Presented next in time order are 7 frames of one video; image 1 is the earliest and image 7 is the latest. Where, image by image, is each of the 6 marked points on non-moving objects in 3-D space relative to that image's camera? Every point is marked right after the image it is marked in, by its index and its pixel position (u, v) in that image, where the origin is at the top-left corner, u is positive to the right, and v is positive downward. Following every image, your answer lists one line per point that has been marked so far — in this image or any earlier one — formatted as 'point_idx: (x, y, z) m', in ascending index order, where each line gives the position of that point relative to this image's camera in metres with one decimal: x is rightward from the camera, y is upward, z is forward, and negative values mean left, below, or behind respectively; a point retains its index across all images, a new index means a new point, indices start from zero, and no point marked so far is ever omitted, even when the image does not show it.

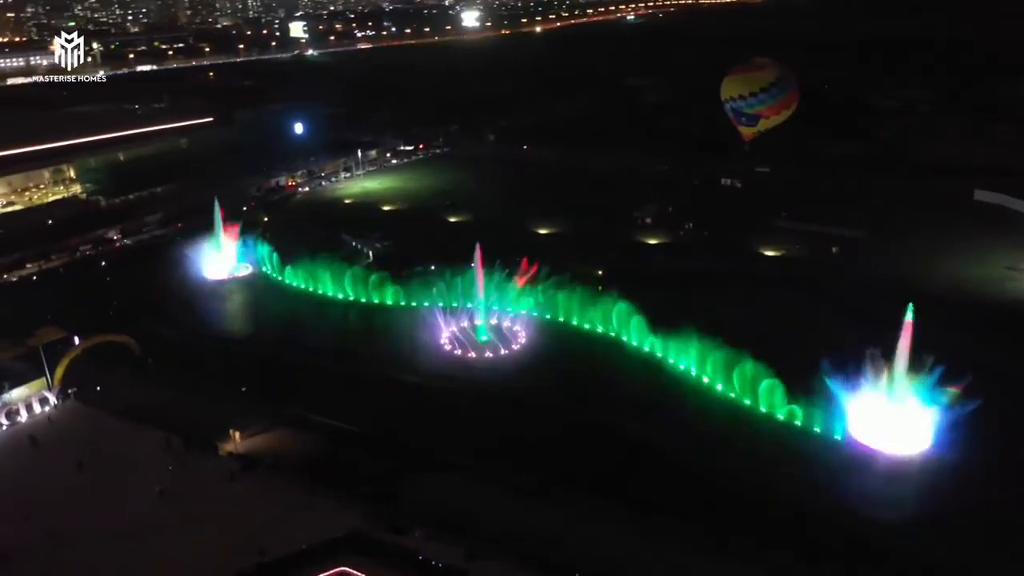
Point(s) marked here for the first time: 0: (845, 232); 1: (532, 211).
0: (+6.6, +1.1, +16.1) m
1: (+0.4, +1.8, +18.9) m
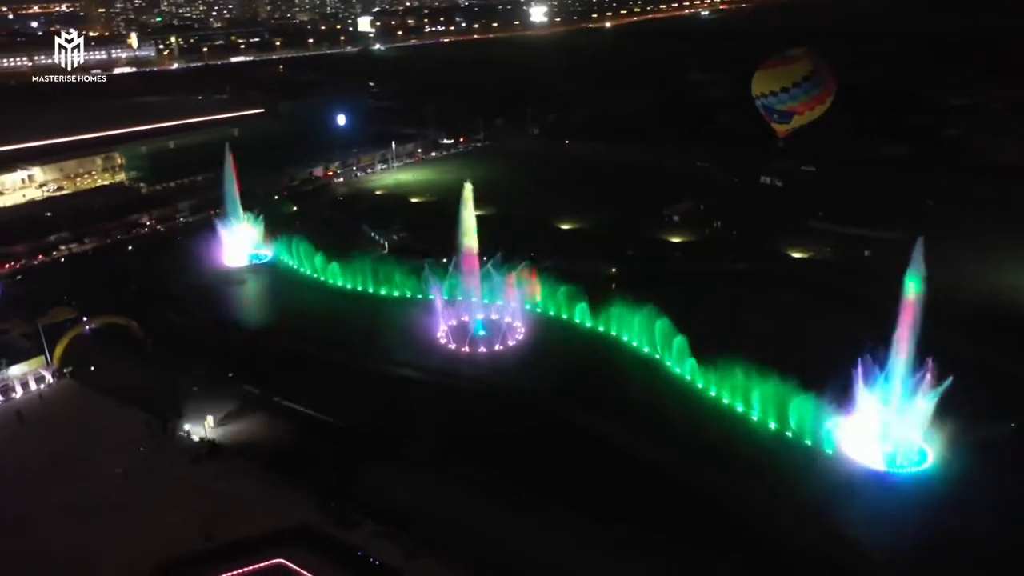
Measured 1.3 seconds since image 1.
0: (+7.0, +1.0, +15.2) m
1: (+1.1, +1.9, +18.5) m
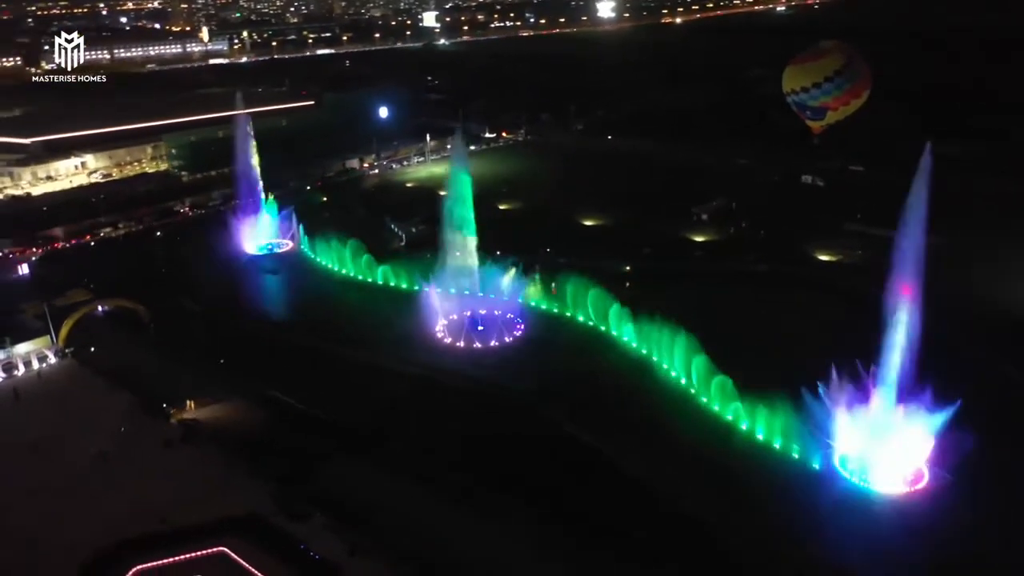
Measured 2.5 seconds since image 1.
0: (+7.2, +0.9, +14.3) m
1: (+1.7, +2.0, +18.1) m
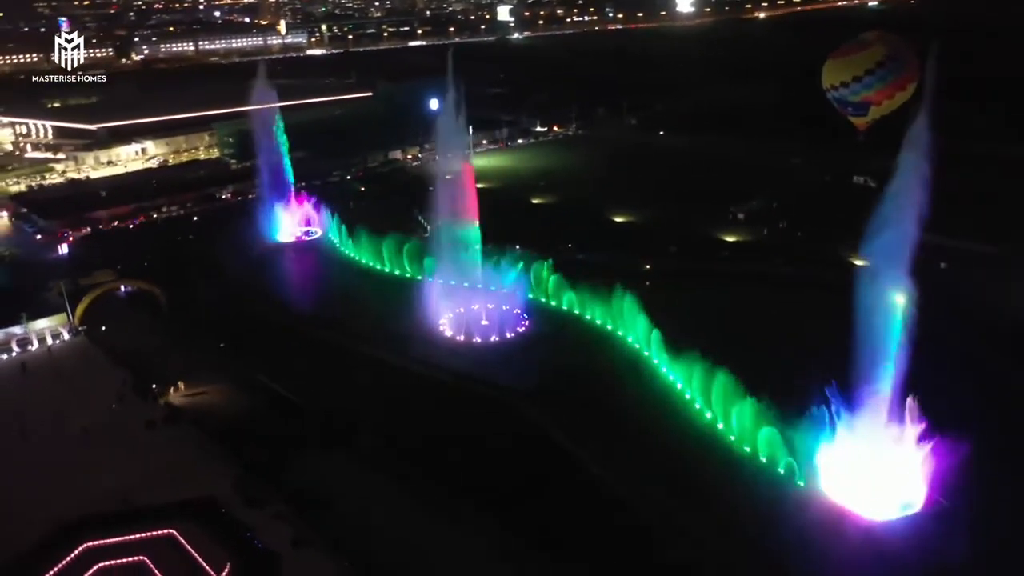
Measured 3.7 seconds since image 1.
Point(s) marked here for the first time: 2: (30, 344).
0: (+7.6, +0.7, +13.4) m
1: (+2.5, +2.0, +17.7) m
2: (-6.5, -0.7, +10.8) m
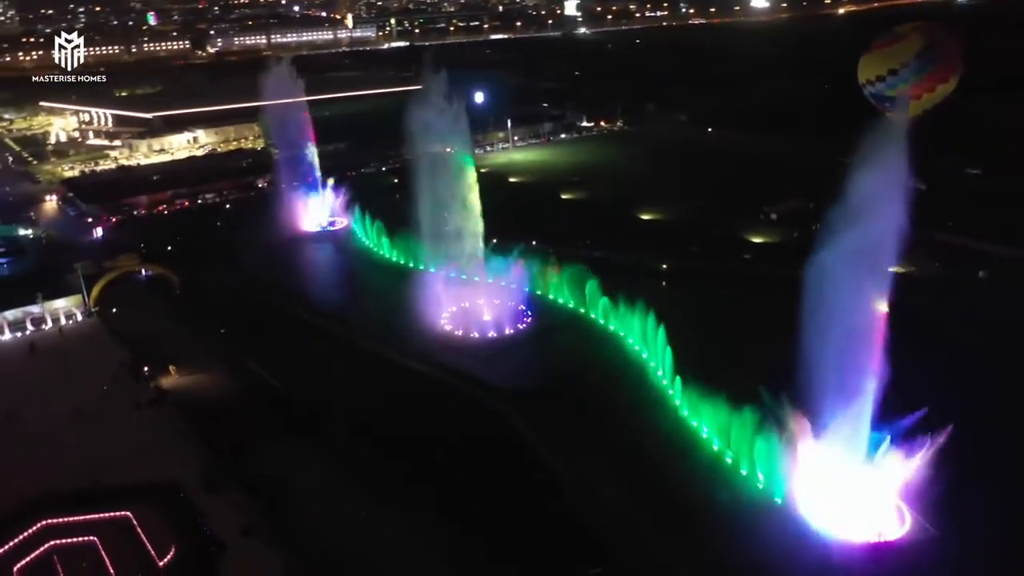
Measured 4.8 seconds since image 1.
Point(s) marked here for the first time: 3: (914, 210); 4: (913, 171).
0: (+7.8, +0.5, +12.5) m
1: (+3.1, +2.0, +17.2) m
2: (-6.5, -0.5, +11.2) m
3: (+7.5, +1.4, +15.0) m
4: (+8.7, +2.5, +17.6) m
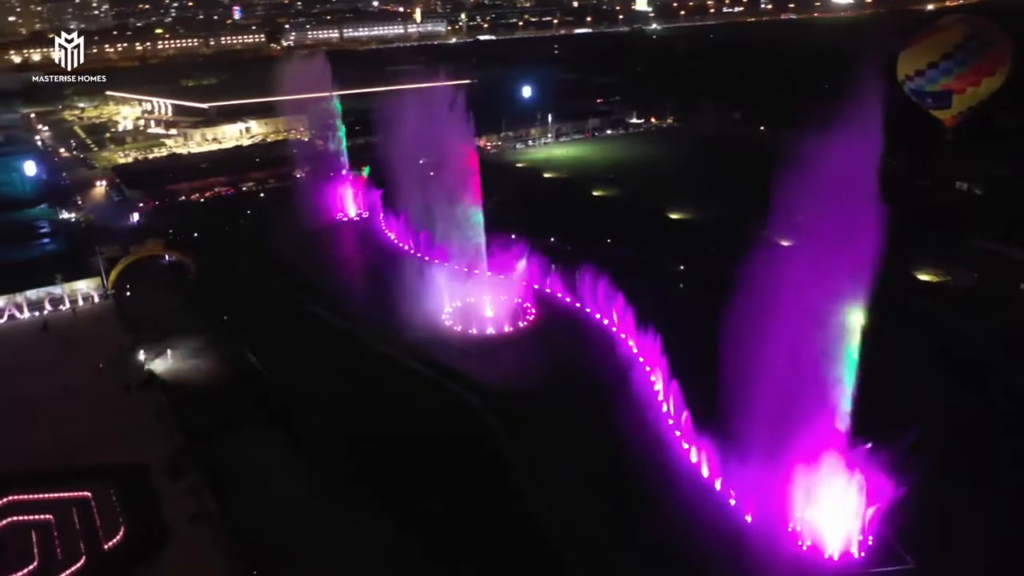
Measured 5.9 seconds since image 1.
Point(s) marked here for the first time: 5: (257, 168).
0: (+7.9, +0.3, +11.5) m
1: (+3.7, +2.0, +16.6) m
2: (-6.4, -0.2, +11.5) m
3: (+7.8, +1.2, +14.0) m
4: (+9.4, +2.3, +16.5) m
5: (-6.3, +2.9, +19.8) m
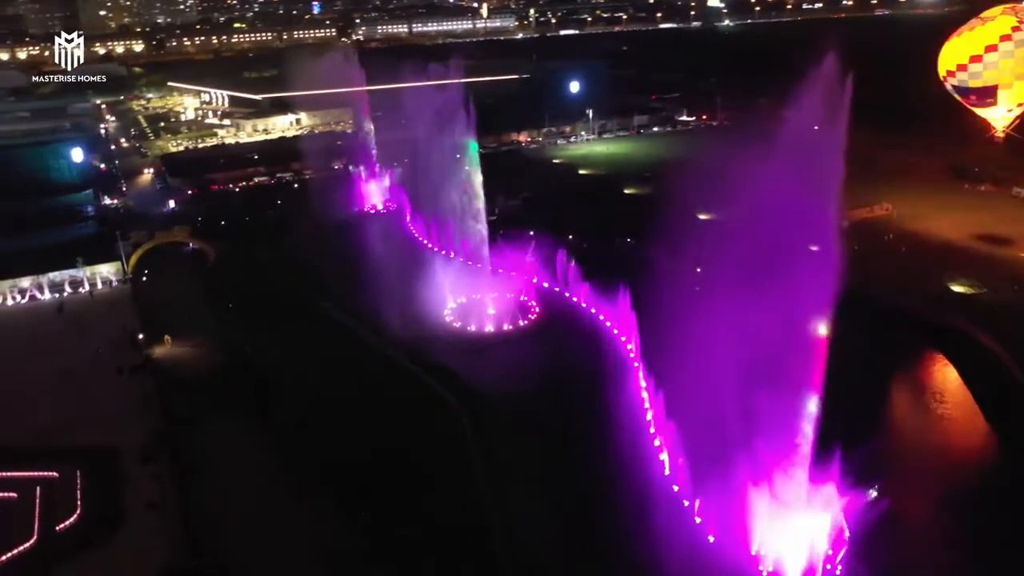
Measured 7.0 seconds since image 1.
0: (+7.9, +0.1, +10.6) m
1: (+4.3, +1.9, +16.0) m
2: (-6.3, 0.0, +11.8) m
3: (+8.2, +1.0, +13.1) m
4: (+10.0, +2.0, +15.4) m
5: (-5.3, +3.2, +20.0) m
